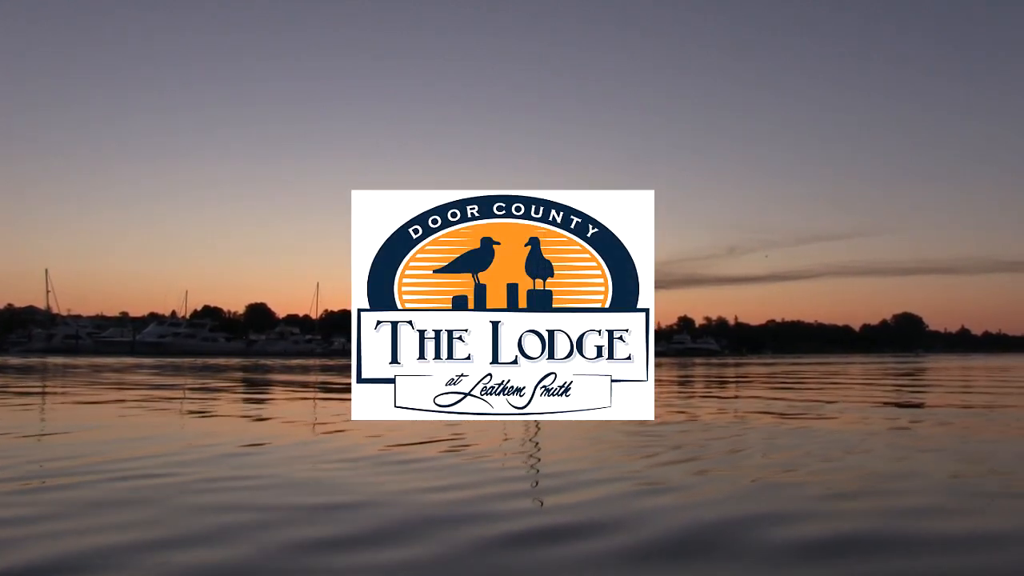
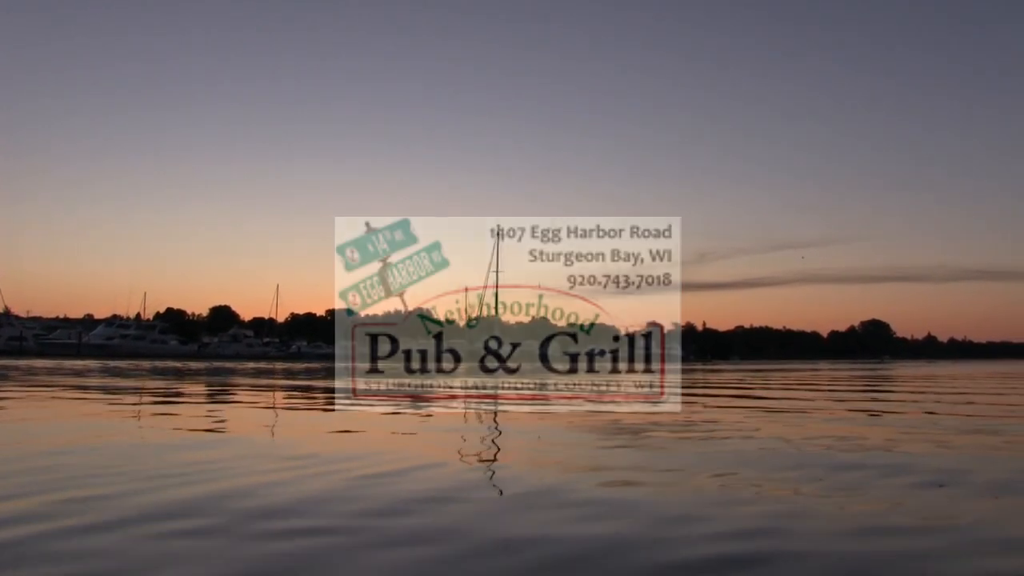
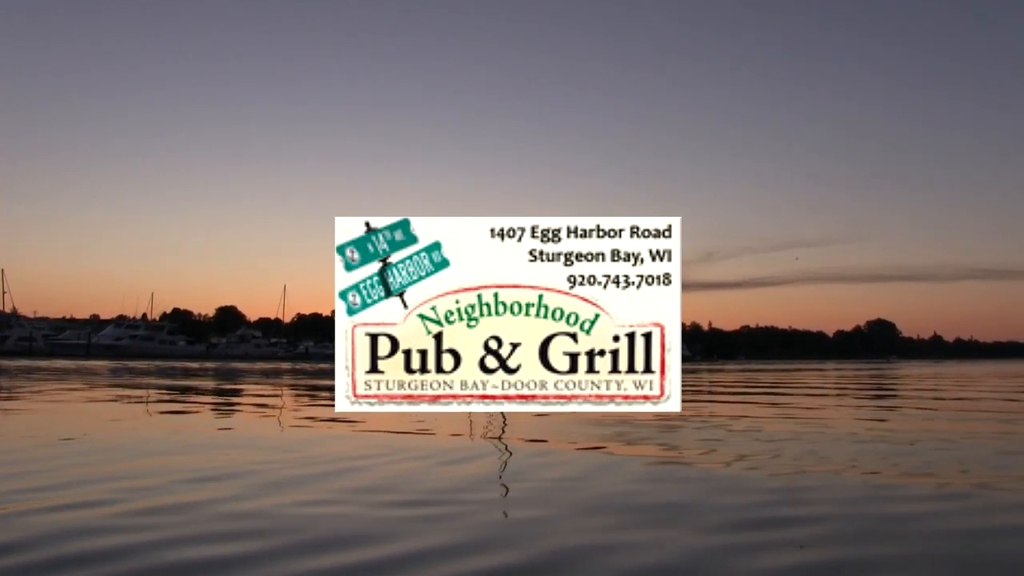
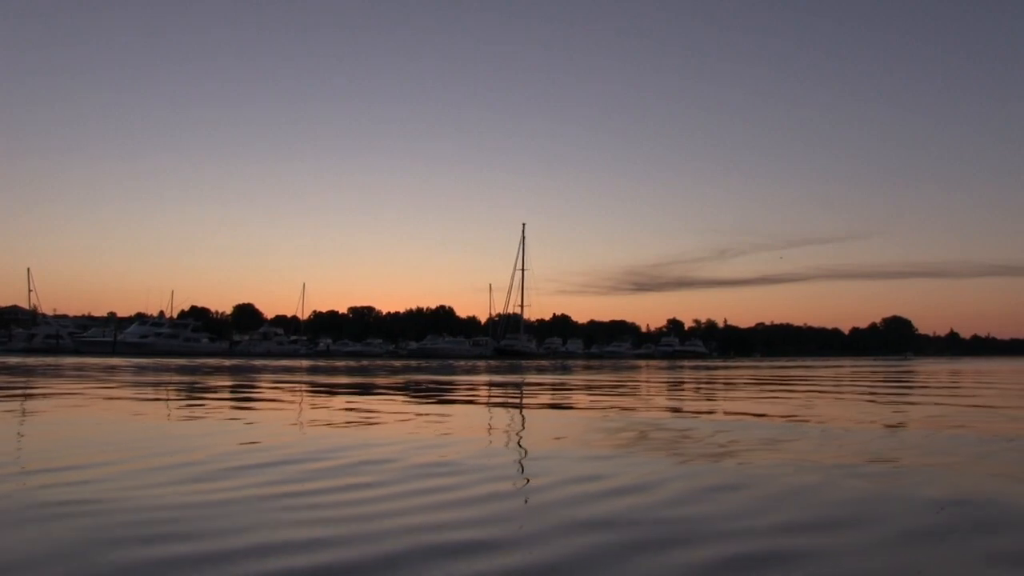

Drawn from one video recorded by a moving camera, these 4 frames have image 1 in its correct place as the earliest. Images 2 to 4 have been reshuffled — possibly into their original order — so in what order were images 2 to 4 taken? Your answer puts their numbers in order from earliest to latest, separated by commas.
4, 3, 2
